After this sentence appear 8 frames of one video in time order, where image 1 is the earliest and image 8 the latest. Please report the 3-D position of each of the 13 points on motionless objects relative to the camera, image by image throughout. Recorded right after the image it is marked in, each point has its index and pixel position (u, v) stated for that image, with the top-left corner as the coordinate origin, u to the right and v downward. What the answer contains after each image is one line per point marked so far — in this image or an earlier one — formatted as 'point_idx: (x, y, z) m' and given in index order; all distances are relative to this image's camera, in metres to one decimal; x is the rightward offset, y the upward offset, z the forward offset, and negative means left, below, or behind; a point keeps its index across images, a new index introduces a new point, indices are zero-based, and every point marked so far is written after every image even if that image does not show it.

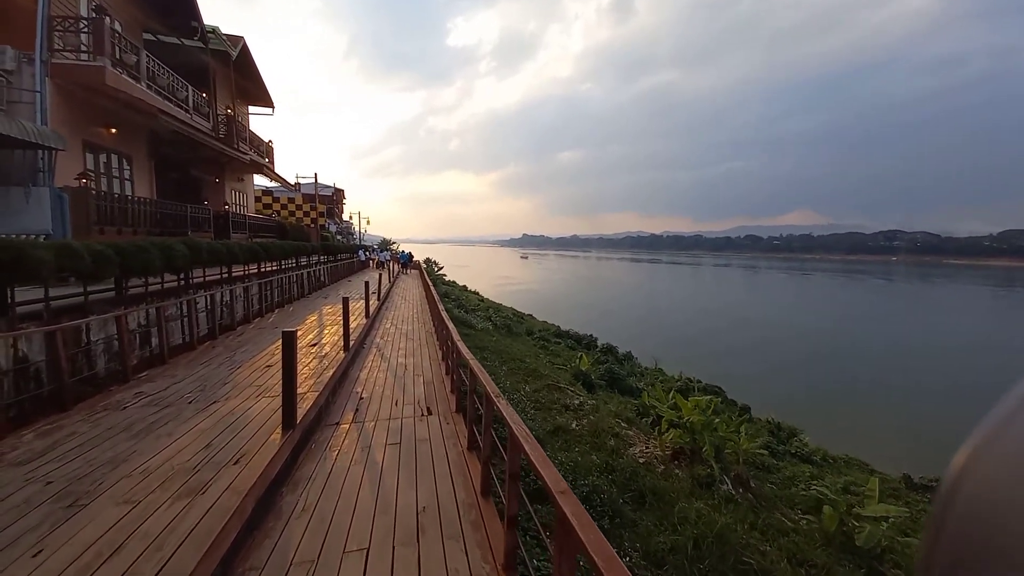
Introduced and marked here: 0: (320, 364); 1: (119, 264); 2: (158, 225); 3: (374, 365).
0: (-2.4, -1.0, +5.2) m
1: (-4.8, +0.3, +4.9) m
2: (-8.2, +1.5, +9.6) m
3: (-2.0, -1.1, +5.8) m
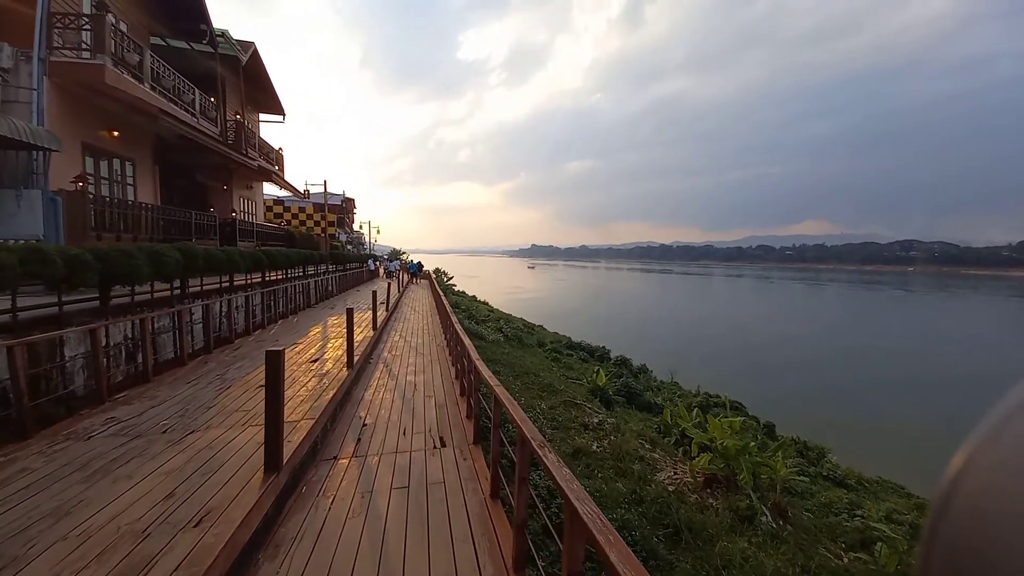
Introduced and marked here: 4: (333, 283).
0: (-2.2, -1.1, +4.7) m
1: (-4.6, +0.2, +4.5) m
2: (-7.8, +1.3, +9.2) m
3: (-1.7, -1.2, +5.3) m
4: (-6.7, +0.2, +15.4) m
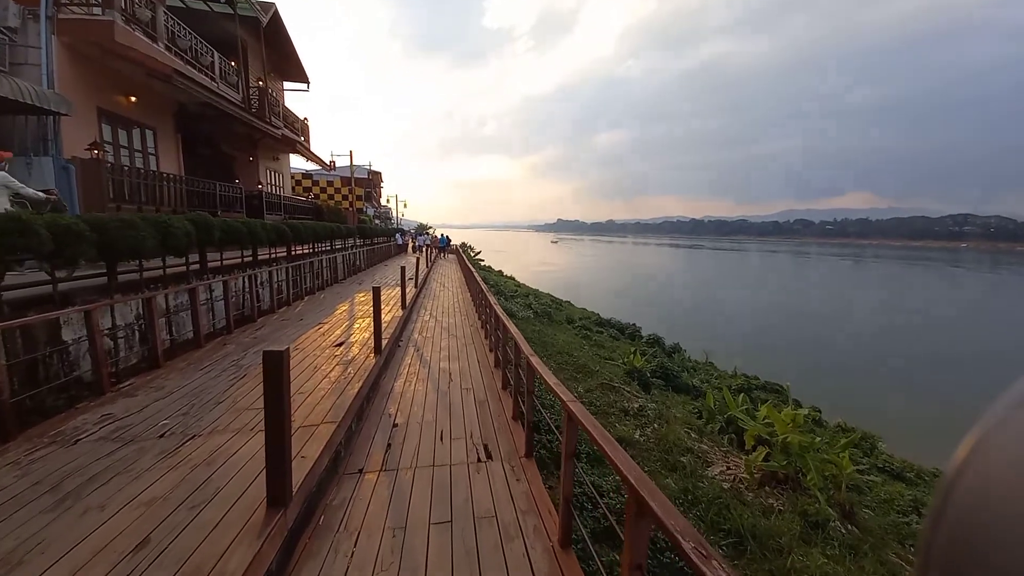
0: (-1.7, -0.8, +4.1) m
1: (-4.1, +0.4, +4.0) m
2: (-7.0, +1.8, +8.8) m
3: (-1.1, -1.0, +4.7) m
4: (-5.5, +1.1, +15.0) m
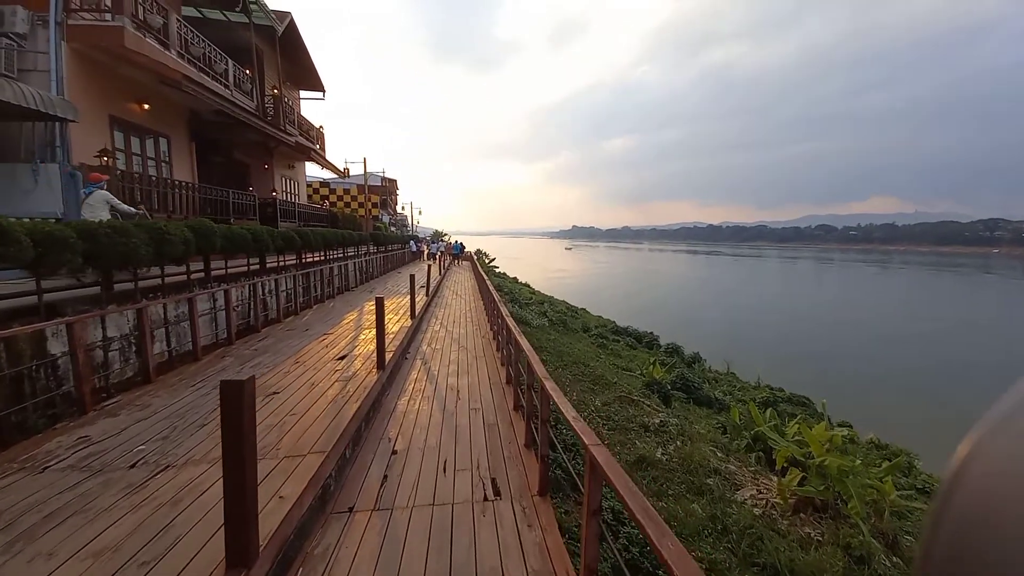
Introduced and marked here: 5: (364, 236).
0: (-1.6, -0.9, +3.8) m
1: (-4.0, +0.3, +3.8) m
2: (-6.7, +1.6, +8.8) m
3: (-1.0, -1.1, +4.4) m
4: (-5.0, +0.8, +14.8) m
5: (-5.4, +1.9, +15.1) m
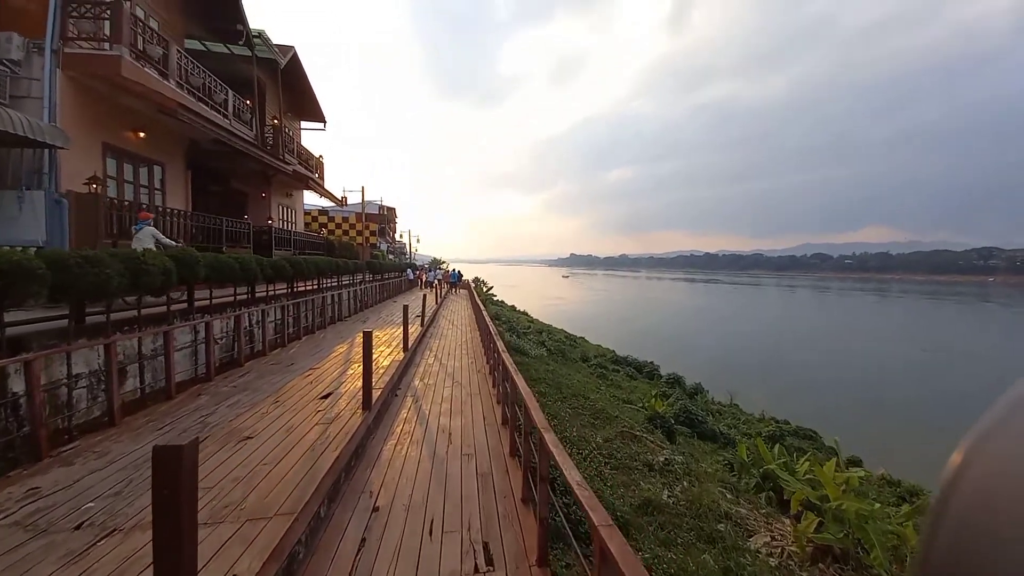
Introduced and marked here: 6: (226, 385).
0: (-1.6, -1.2, +3.5) m
1: (-4.0, 0.0, +3.5) m
2: (-6.8, +1.0, +8.6) m
3: (-1.0, -1.4, +4.0) m
4: (-5.1, -0.2, +14.6) m
5: (-5.5, +0.9, +14.9) m
6: (-3.5, -1.2, +5.0) m
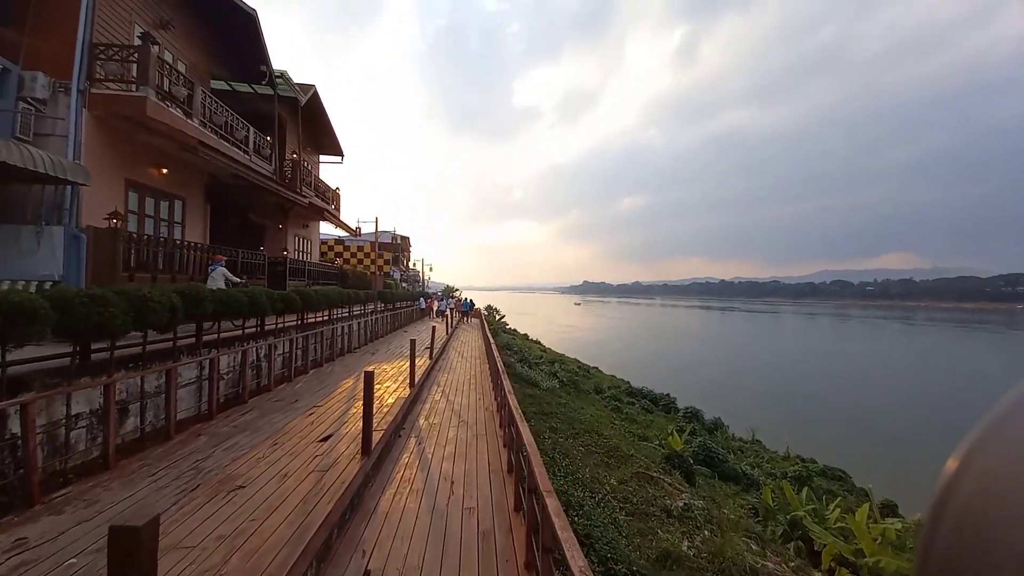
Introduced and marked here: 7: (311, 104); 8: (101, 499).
0: (-1.5, -1.6, +3.3) m
1: (-3.9, -0.3, +3.5) m
2: (-6.6, +0.4, +8.7) m
3: (-1.0, -1.8, +3.8) m
4: (-4.7, -1.3, +14.6) m
5: (-5.1, -0.2, +14.9) m
6: (-3.4, -1.6, +4.9) m
7: (-7.2, +6.6, +14.8) m
8: (-3.2, -1.6, +3.3) m
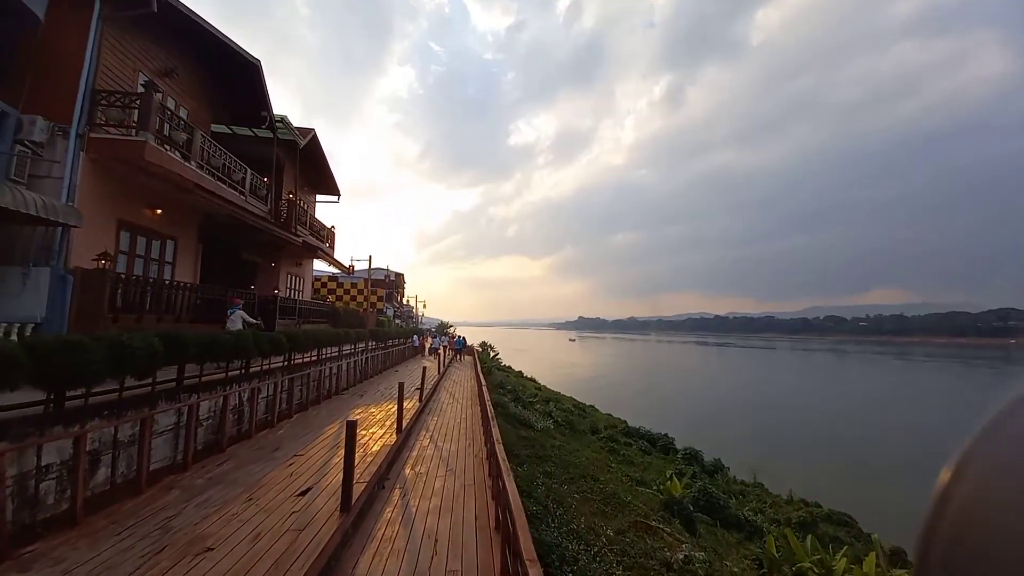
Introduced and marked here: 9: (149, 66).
0: (-1.6, -1.9, +3.1) m
1: (-4.1, -0.7, +3.4) m
2: (-6.7, -0.5, +8.6) m
3: (-1.1, -2.2, +3.6) m
4: (-4.9, -2.6, +14.3) m
5: (-5.4, -1.6, +14.8) m
6: (-3.5, -2.1, +4.7) m
7: (-7.5, +5.2, +15.2) m
8: (-3.3, -2.0, +3.0) m
9: (-7.4, +4.5, +8.3) m
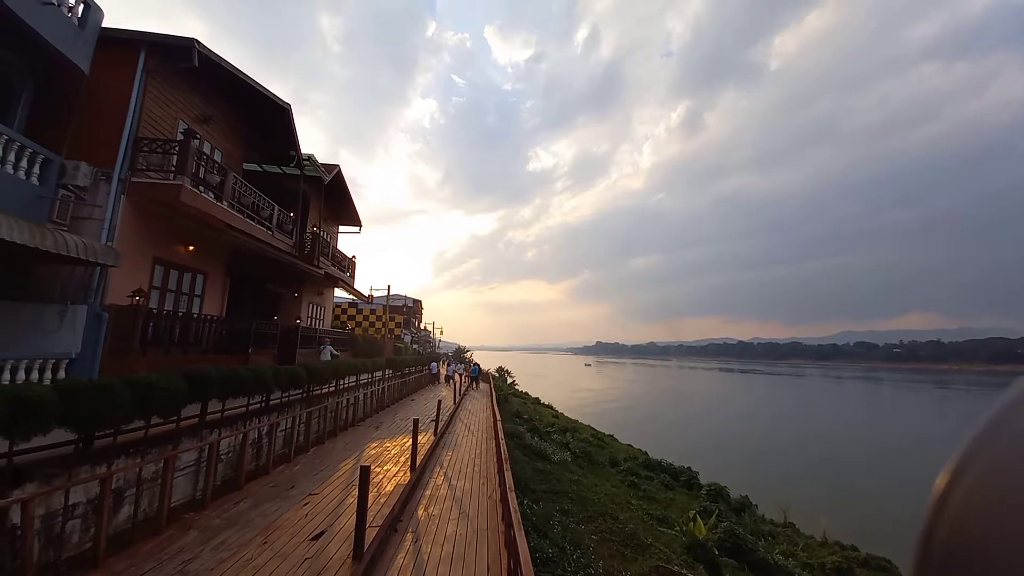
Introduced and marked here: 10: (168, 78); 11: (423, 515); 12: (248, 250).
0: (-1.6, -2.3, +3.1) m
1: (-4.0, -1.1, +3.6) m
2: (-6.4, -1.2, +8.9) m
3: (-1.0, -2.6, +3.6) m
4: (-4.4, -3.7, +14.4) m
5: (-4.8, -2.7, +14.9) m
6: (-3.4, -2.6, +4.7) m
7: (-6.9, +4.1, +15.8) m
8: (-3.2, -2.4, +3.1) m
9: (-7.1, +3.8, +9.0) m
10: (-6.9, +4.2, +8.3) m
11: (-1.1, -2.9, +5.2) m
12: (-6.9, +1.0, +10.7) m
